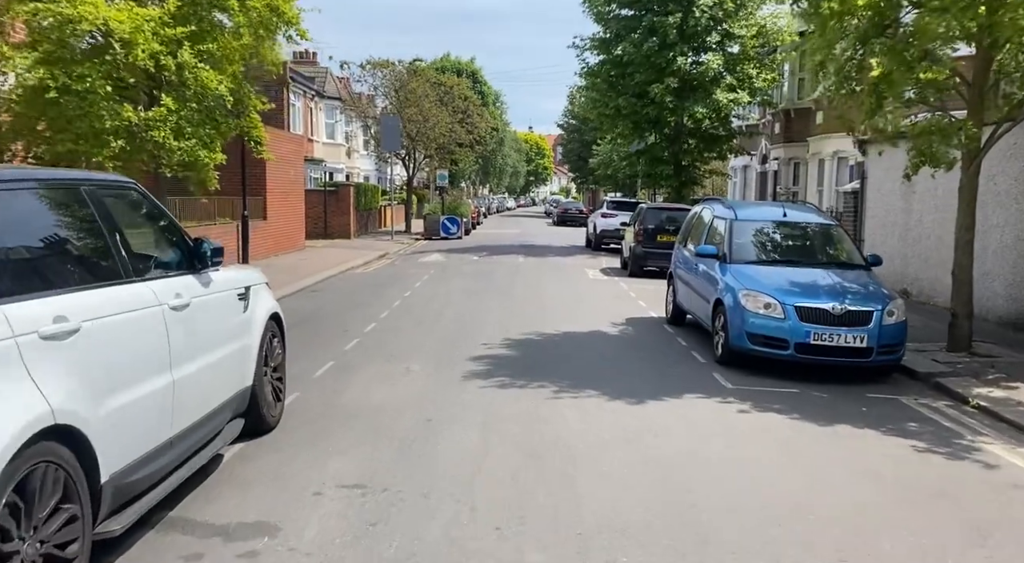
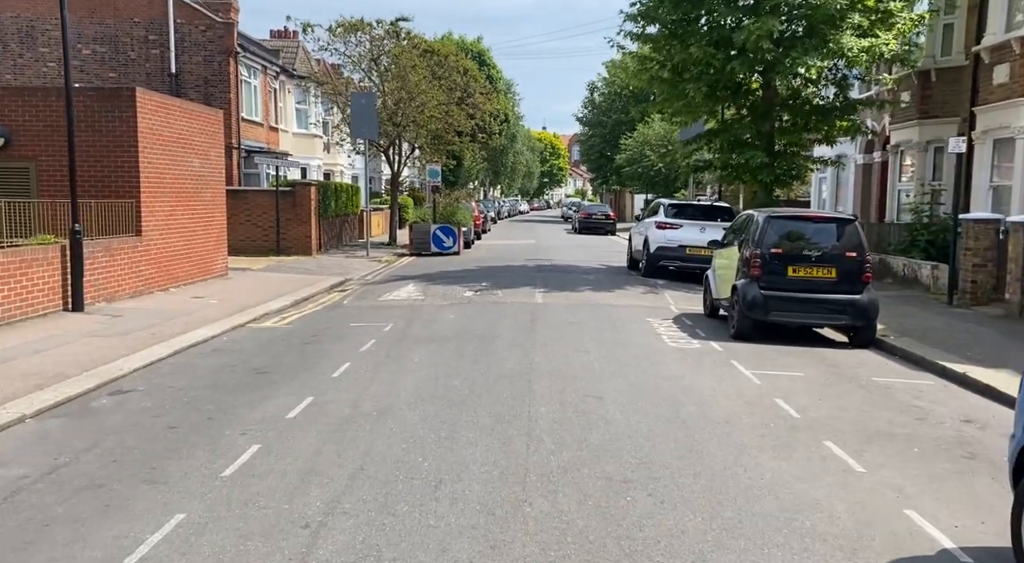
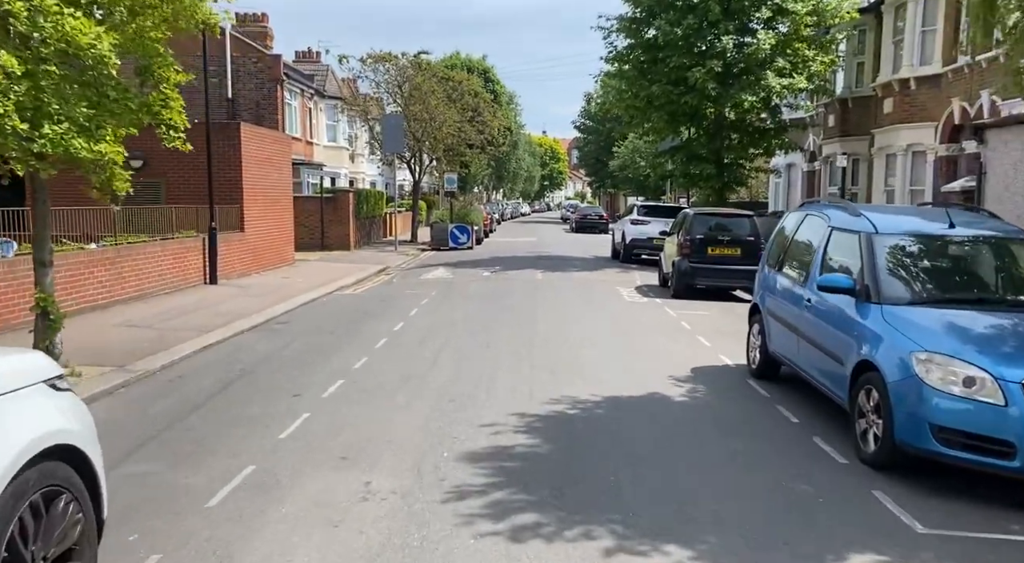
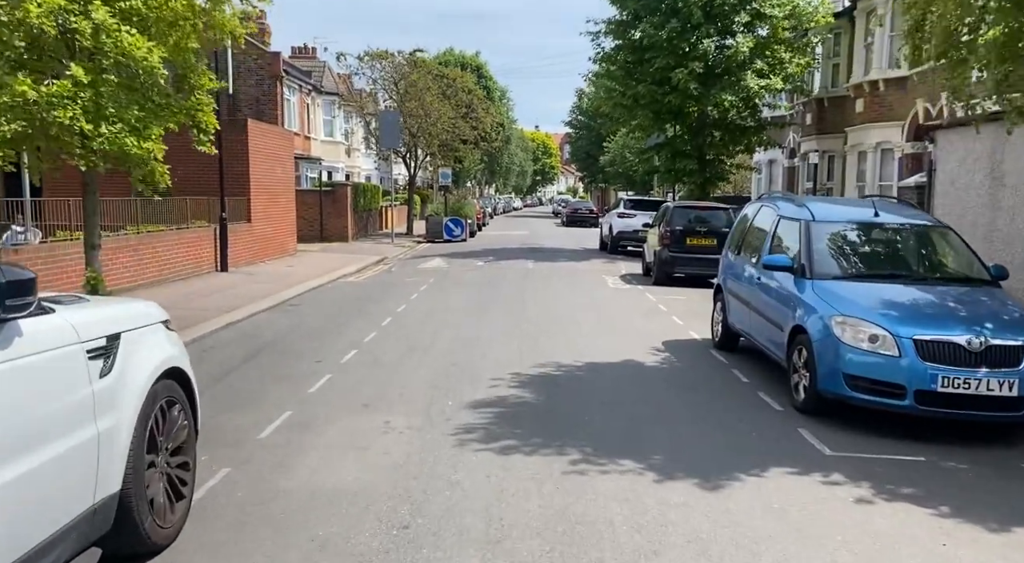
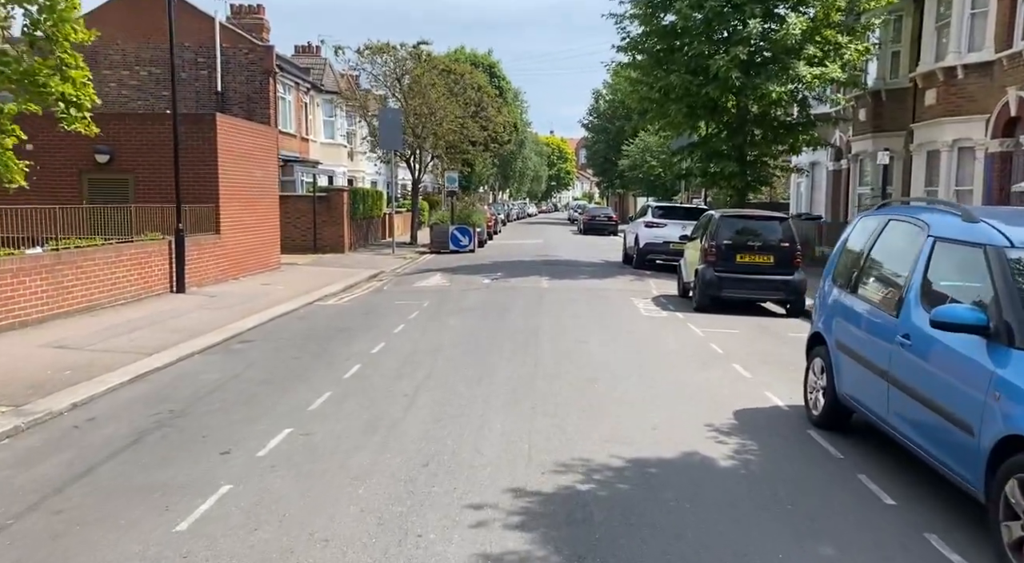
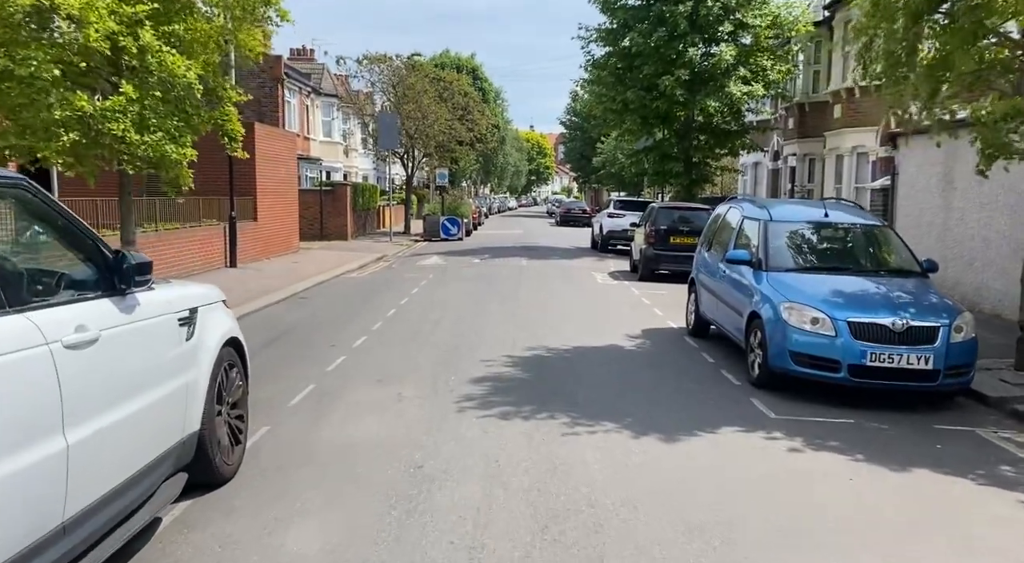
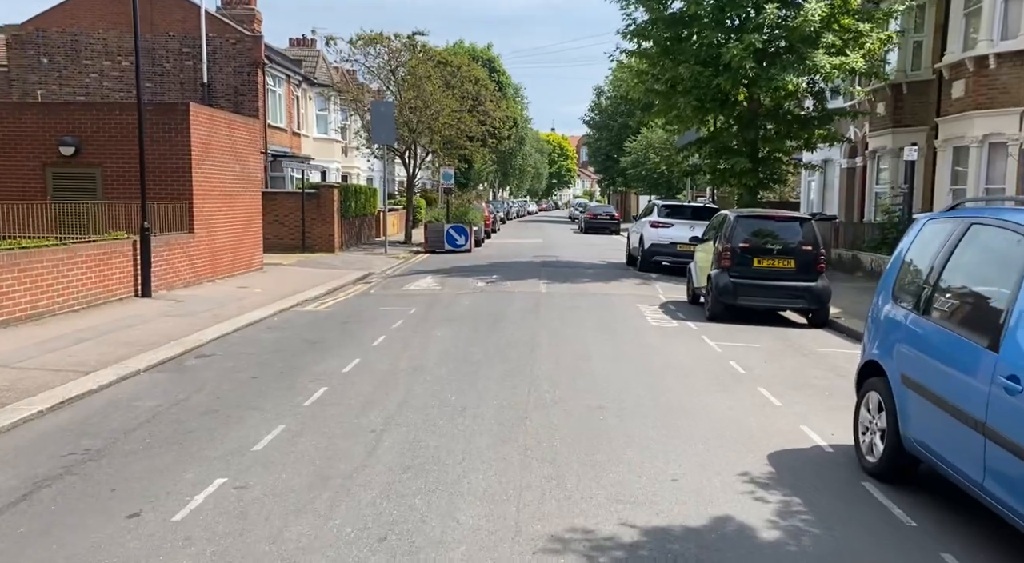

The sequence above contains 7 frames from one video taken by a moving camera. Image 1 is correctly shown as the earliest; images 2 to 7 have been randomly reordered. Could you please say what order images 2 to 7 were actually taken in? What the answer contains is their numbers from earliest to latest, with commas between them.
6, 4, 3, 5, 7, 2
